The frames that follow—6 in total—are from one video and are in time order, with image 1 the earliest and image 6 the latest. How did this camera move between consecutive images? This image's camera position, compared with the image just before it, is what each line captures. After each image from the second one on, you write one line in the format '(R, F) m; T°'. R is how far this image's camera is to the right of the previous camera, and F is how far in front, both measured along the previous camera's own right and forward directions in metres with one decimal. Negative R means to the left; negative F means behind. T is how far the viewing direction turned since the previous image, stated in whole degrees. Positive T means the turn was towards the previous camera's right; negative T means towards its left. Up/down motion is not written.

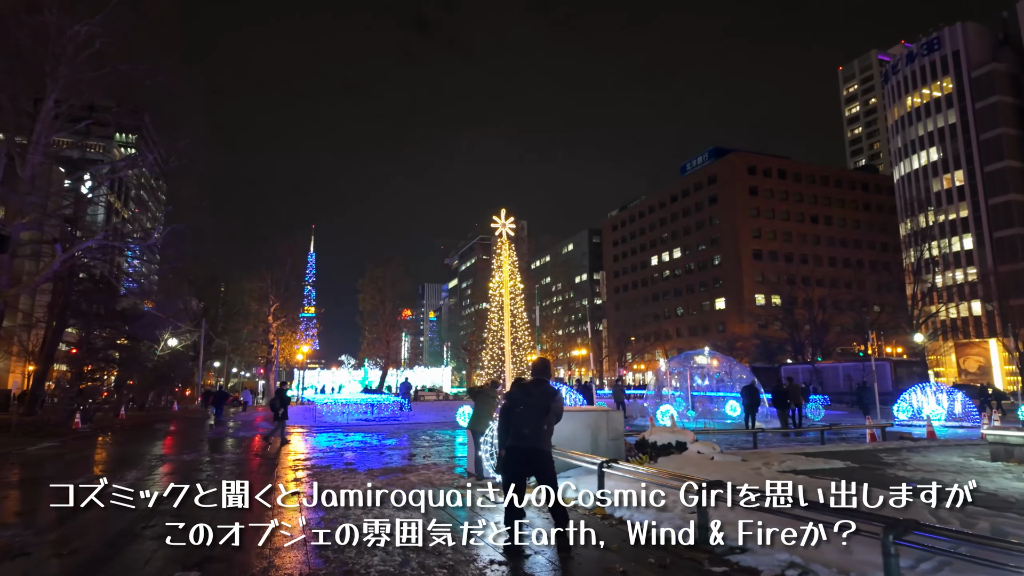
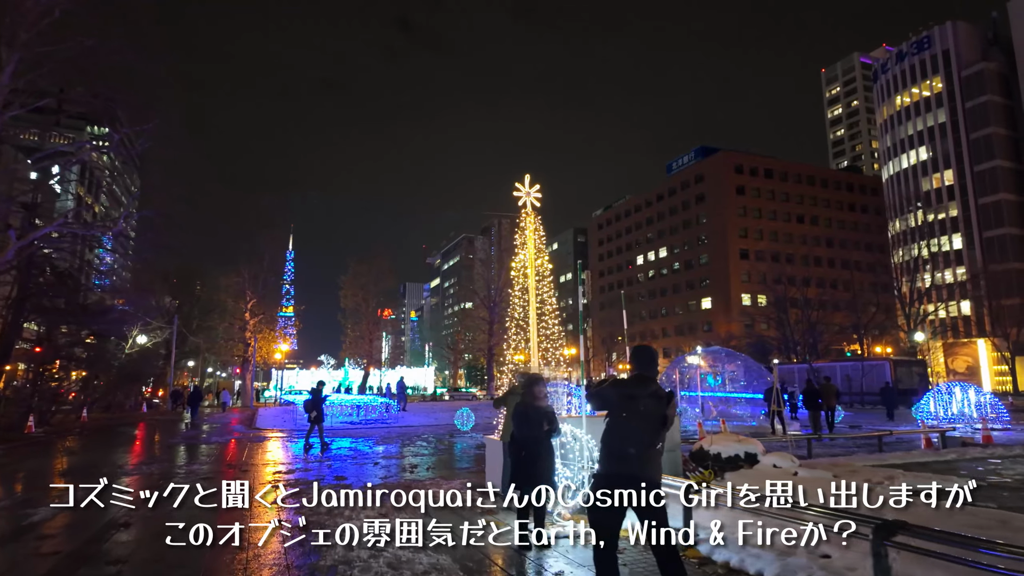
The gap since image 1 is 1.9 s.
(-0.5, +1.4) m; +2°
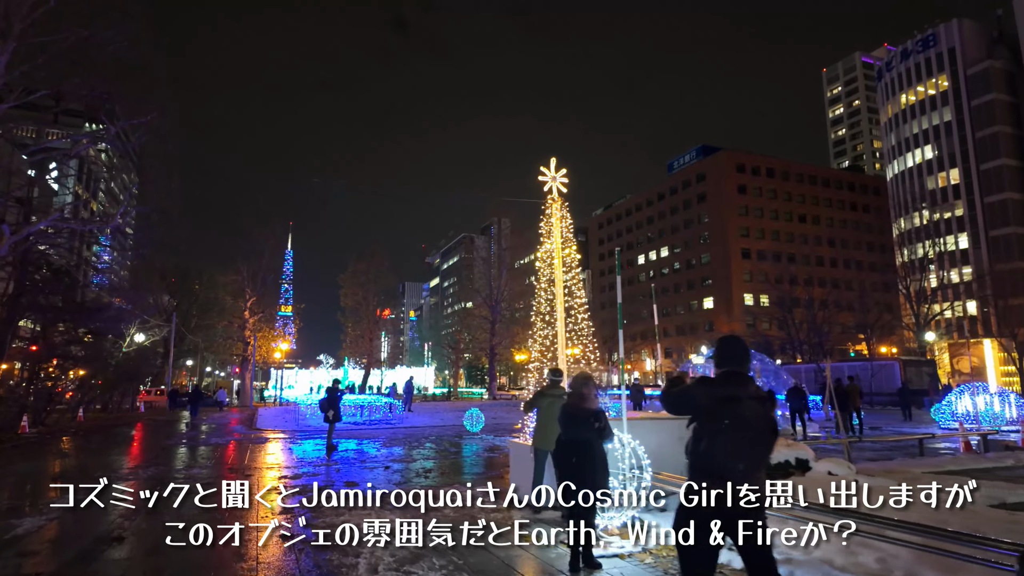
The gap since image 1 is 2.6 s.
(-0.3, +0.5) m; 0°
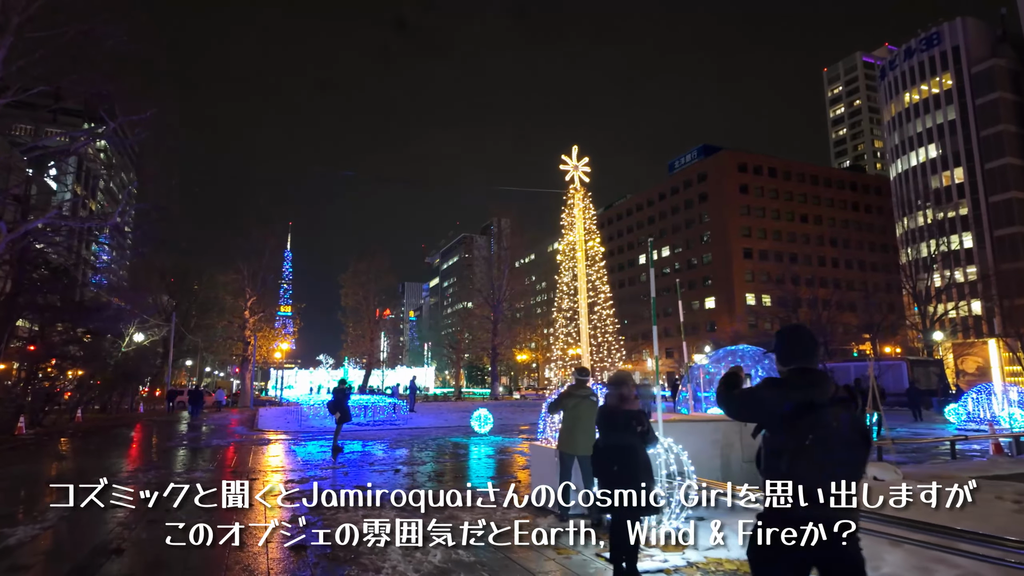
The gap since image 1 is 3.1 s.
(-0.2, +0.3) m; 0°
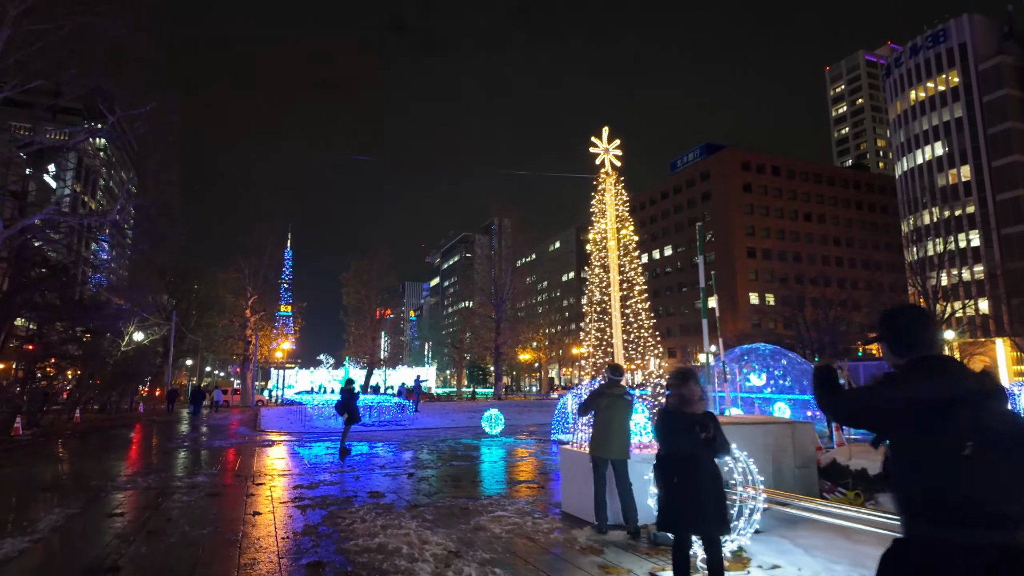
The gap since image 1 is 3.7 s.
(-0.3, +0.4) m; 0°
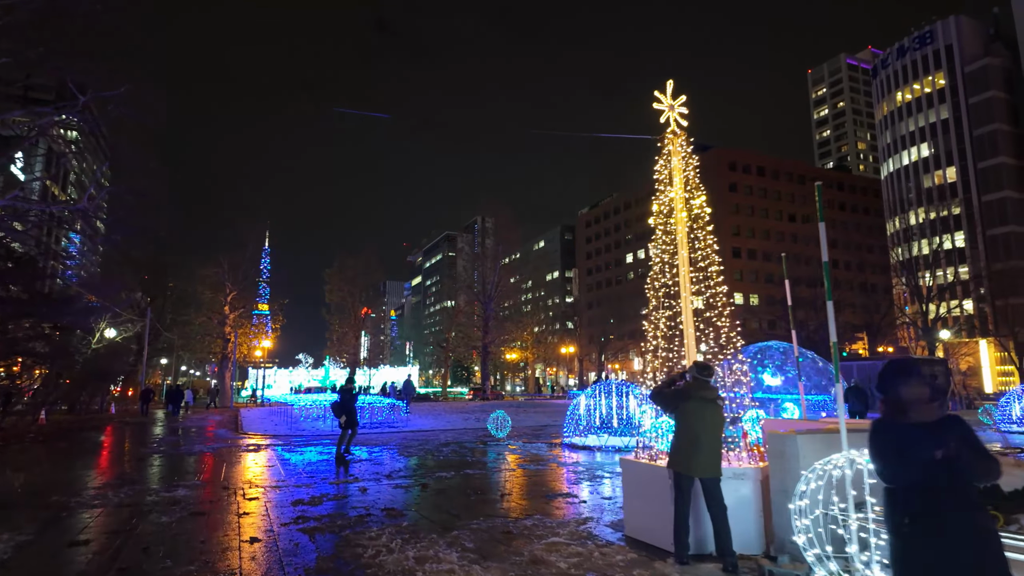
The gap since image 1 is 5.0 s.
(-0.6, +0.9) m; +2°
